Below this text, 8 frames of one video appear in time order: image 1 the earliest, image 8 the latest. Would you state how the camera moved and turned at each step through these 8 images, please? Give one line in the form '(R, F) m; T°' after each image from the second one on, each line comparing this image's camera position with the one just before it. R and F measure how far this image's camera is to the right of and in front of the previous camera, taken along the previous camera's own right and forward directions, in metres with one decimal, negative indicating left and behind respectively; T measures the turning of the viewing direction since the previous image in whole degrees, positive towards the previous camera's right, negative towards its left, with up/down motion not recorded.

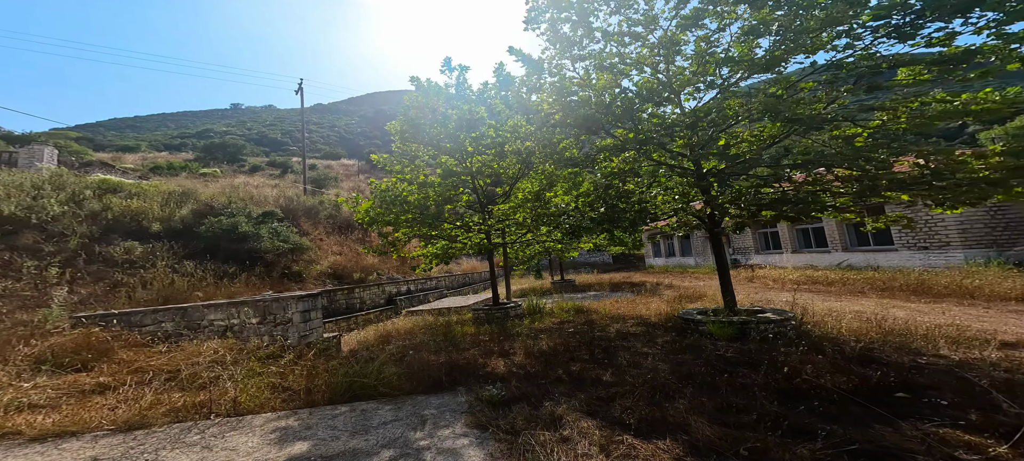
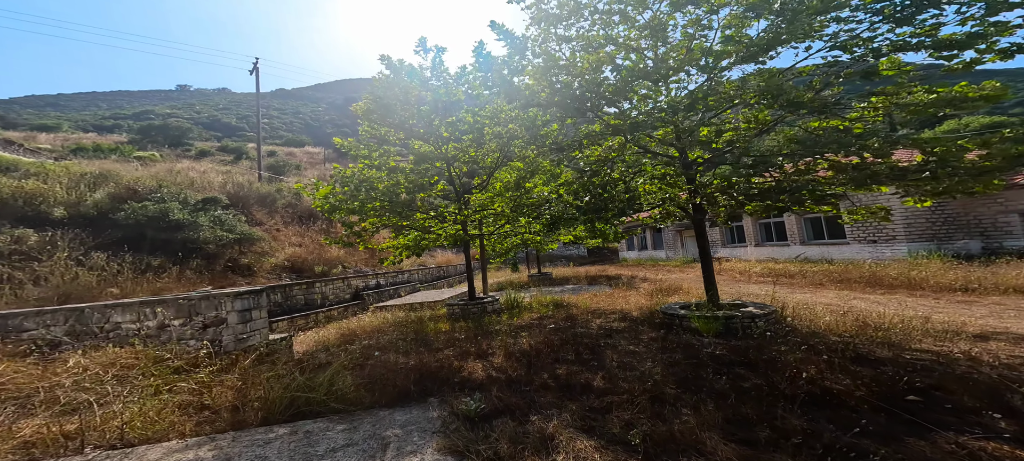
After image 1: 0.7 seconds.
(-0.1, +0.4) m; +5°
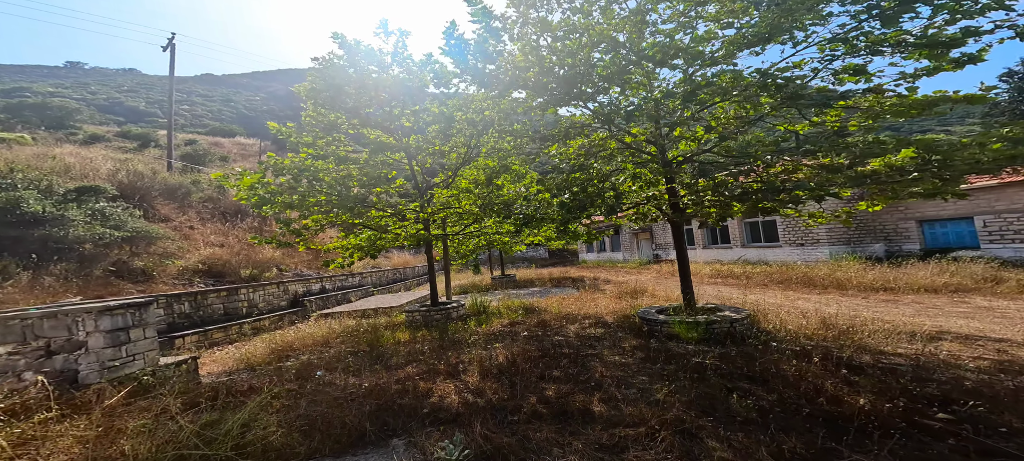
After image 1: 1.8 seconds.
(-0.2, +0.5) m; +8°
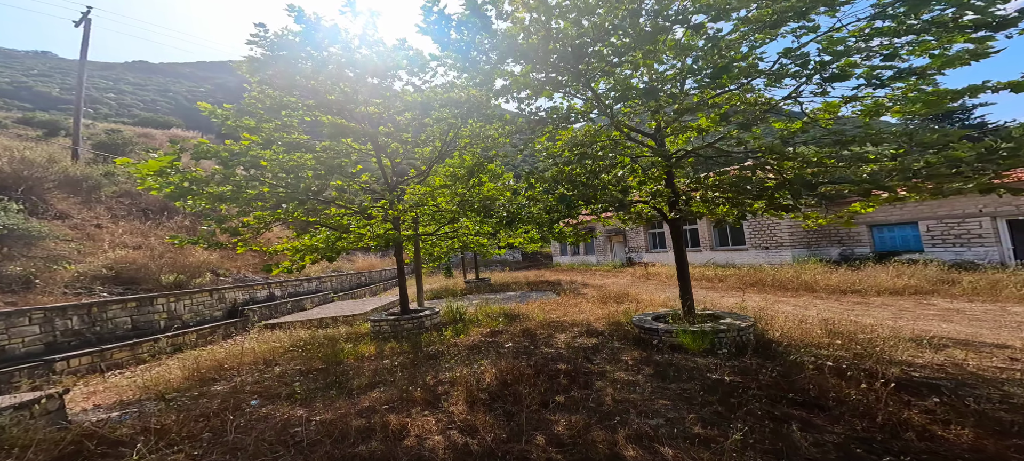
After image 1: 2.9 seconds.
(-0.2, +0.6) m; +5°
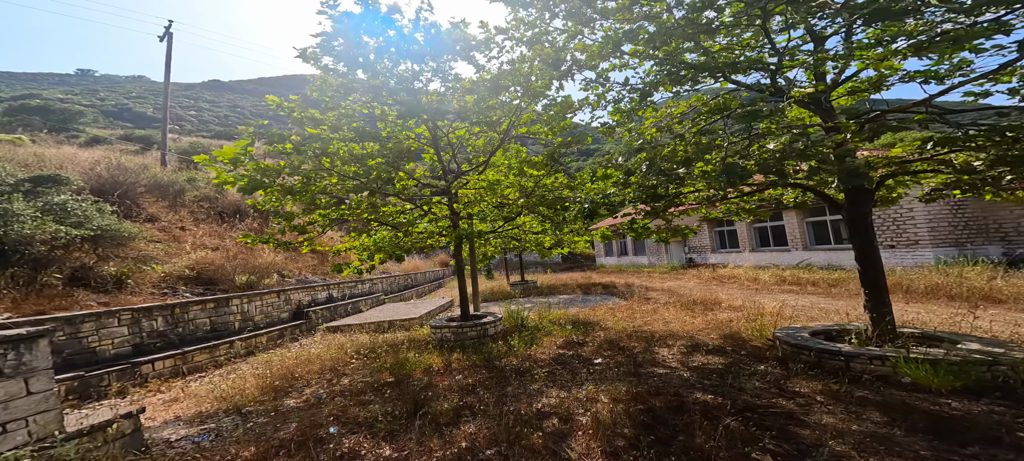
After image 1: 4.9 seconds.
(-0.7, +0.8) m; -6°
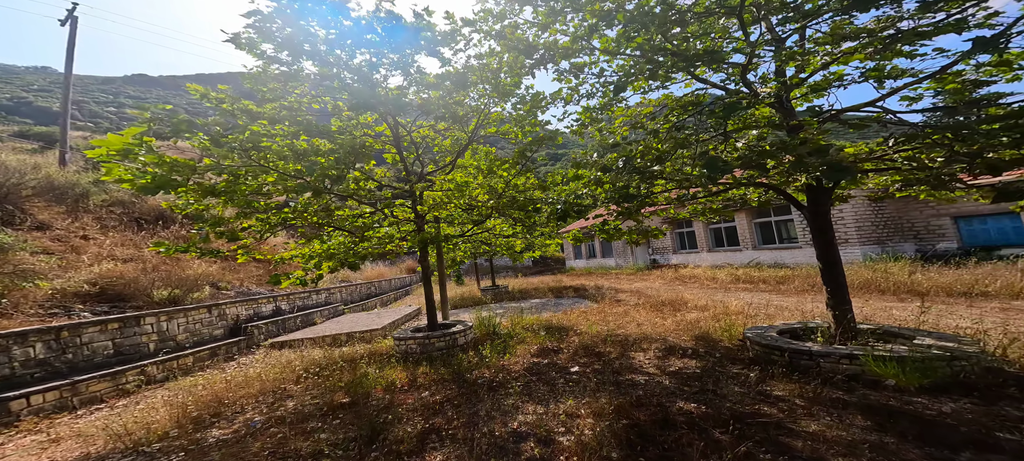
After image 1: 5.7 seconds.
(0.0, +0.3) m; +5°
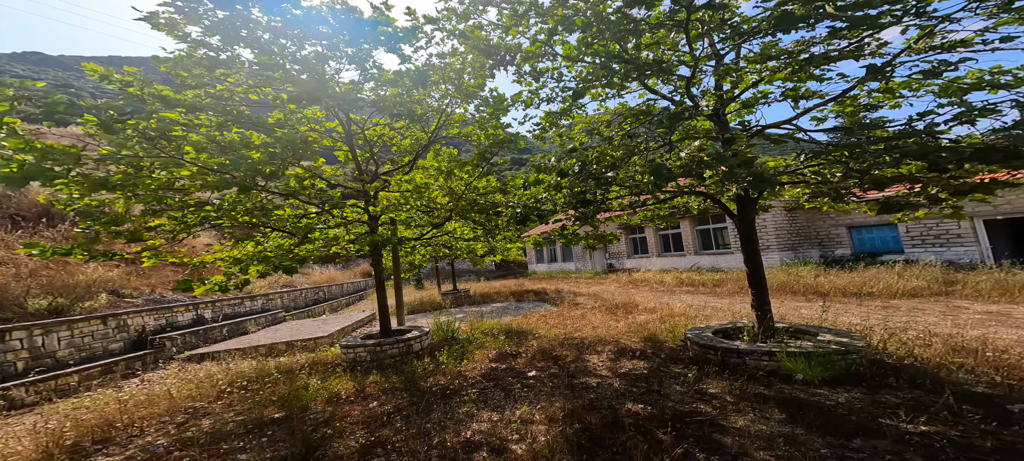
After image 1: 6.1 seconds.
(+0.1, 0.0) m; +6°
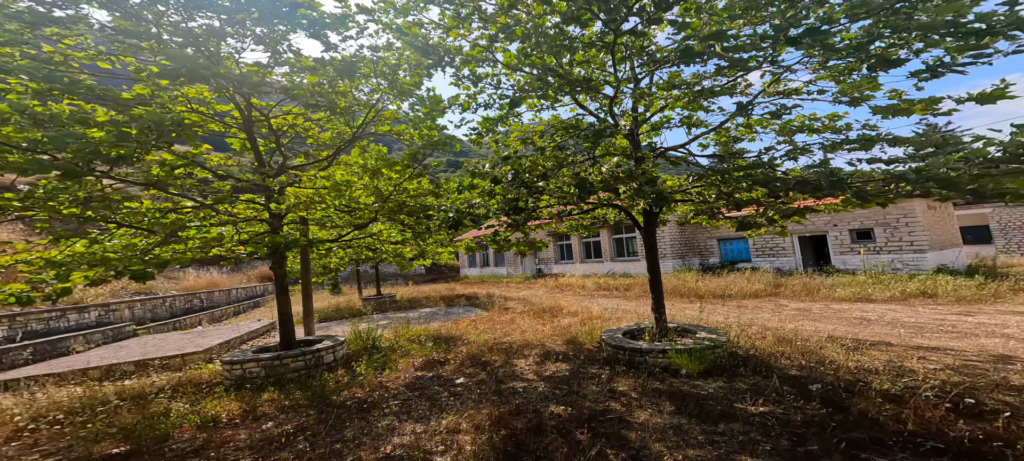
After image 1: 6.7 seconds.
(0.0, 0.0) m; +10°
